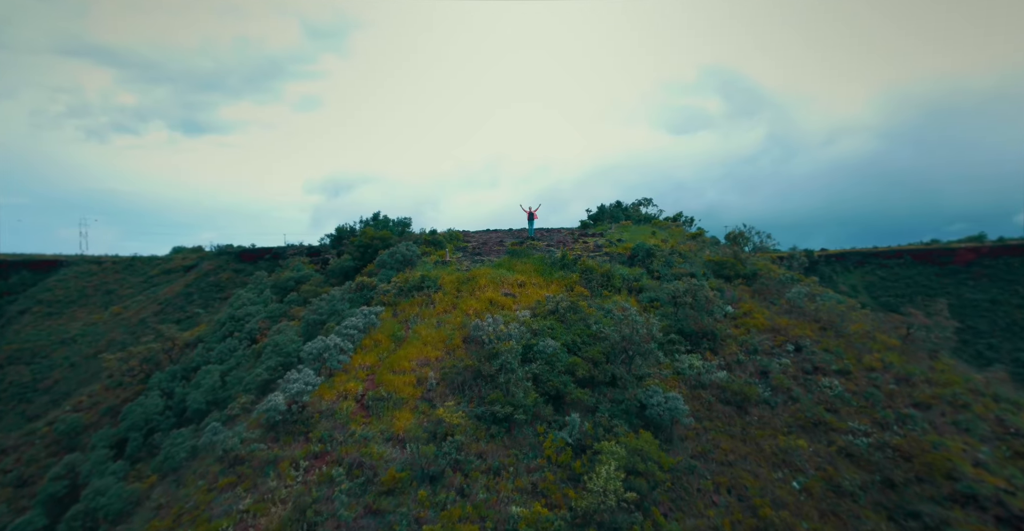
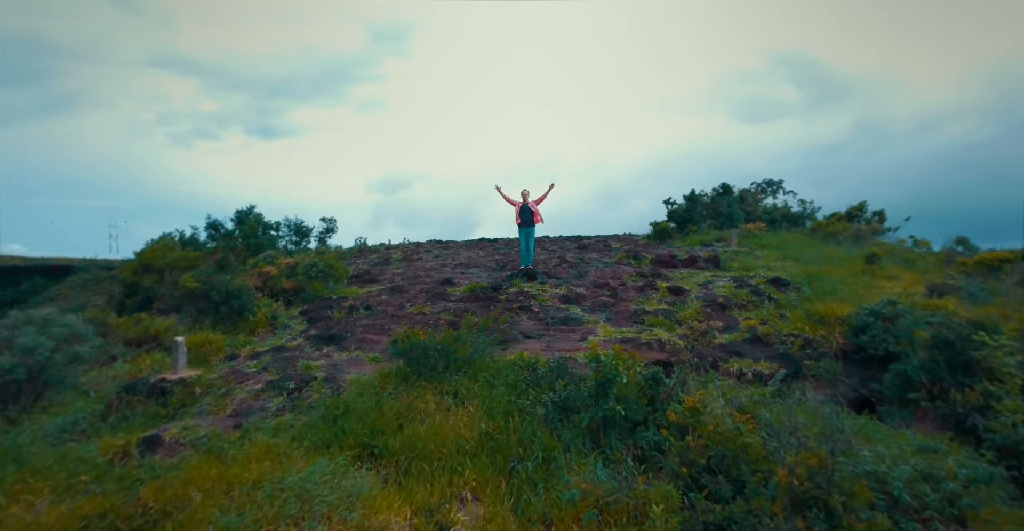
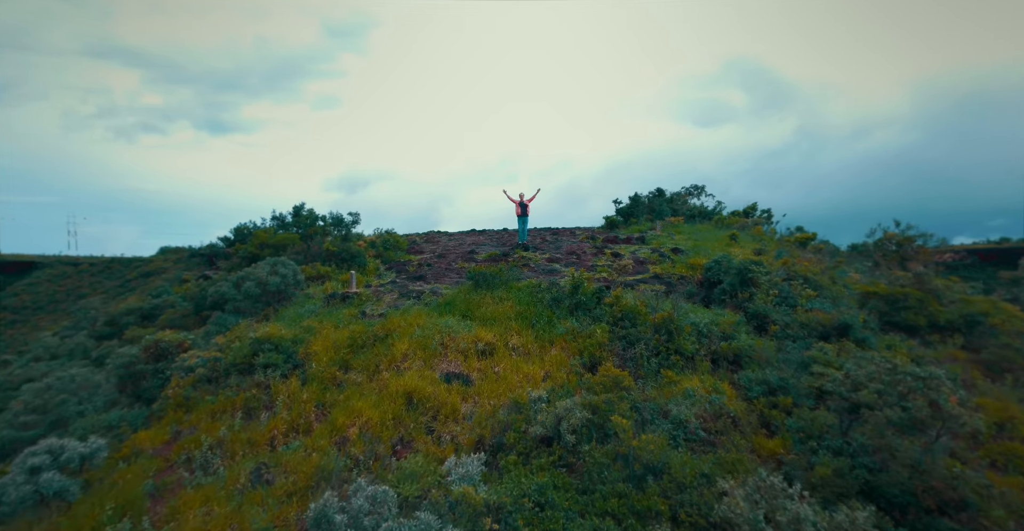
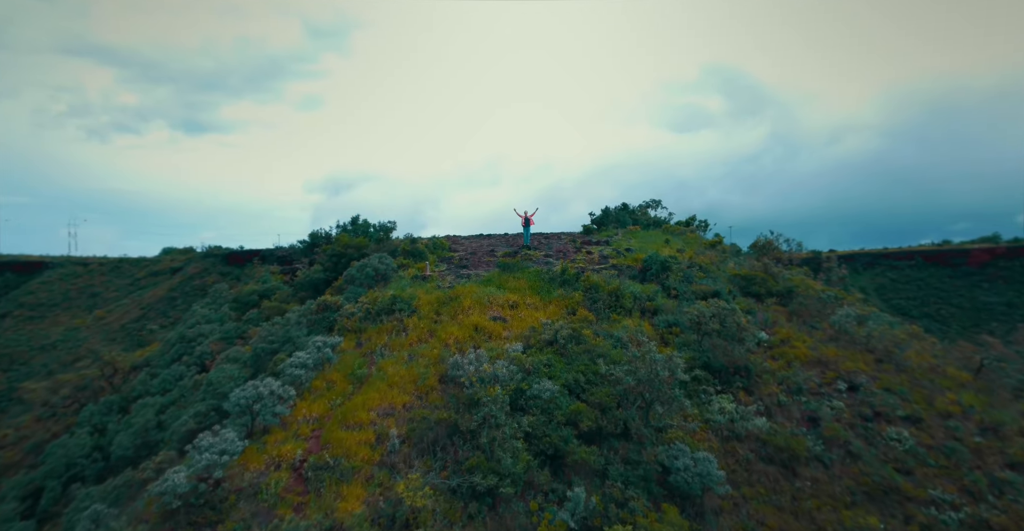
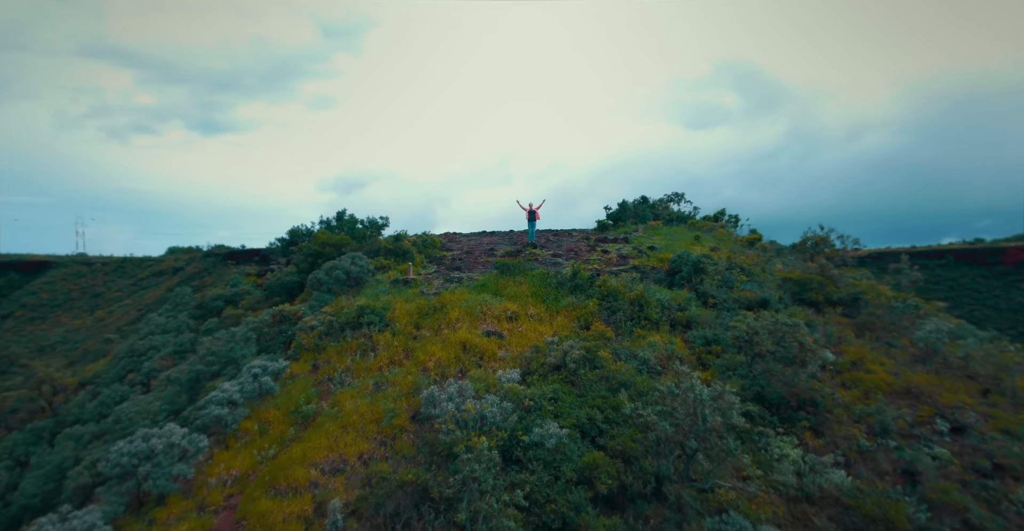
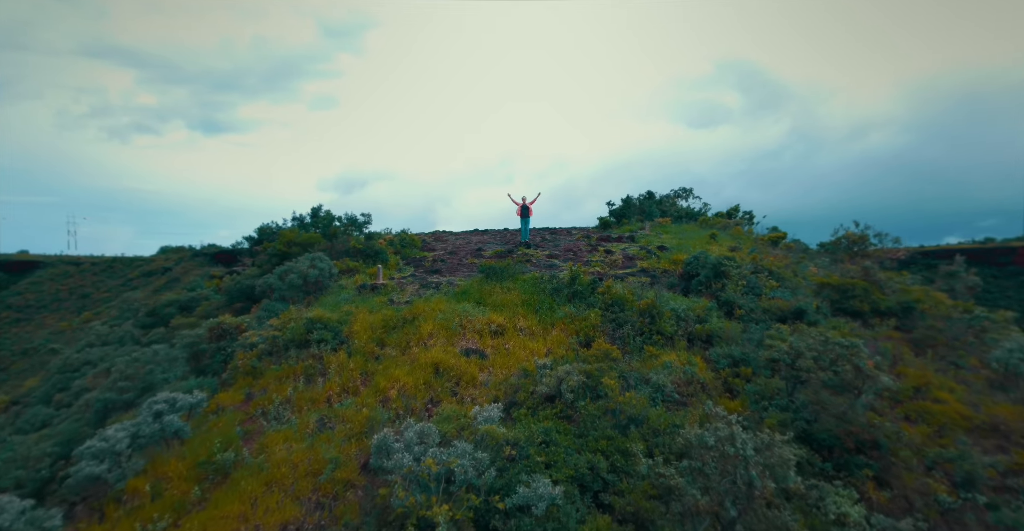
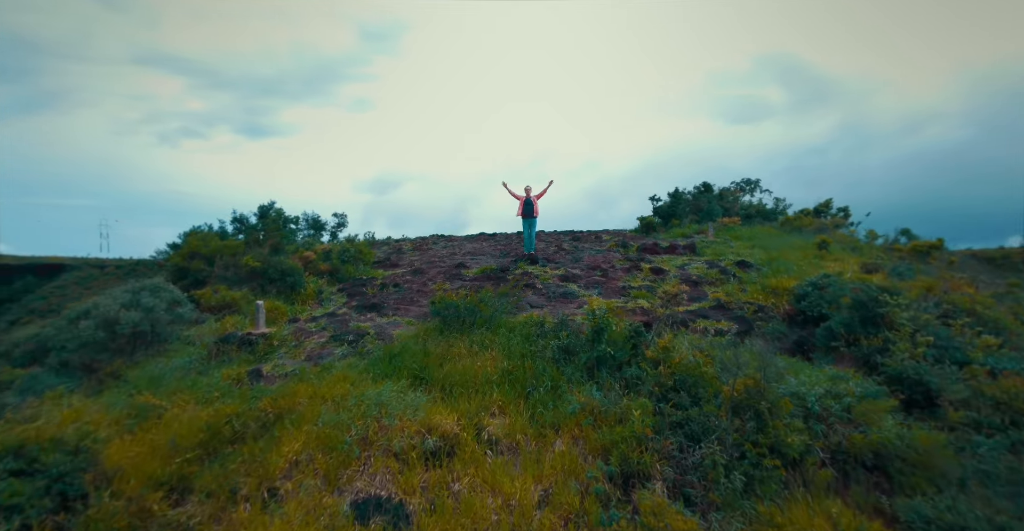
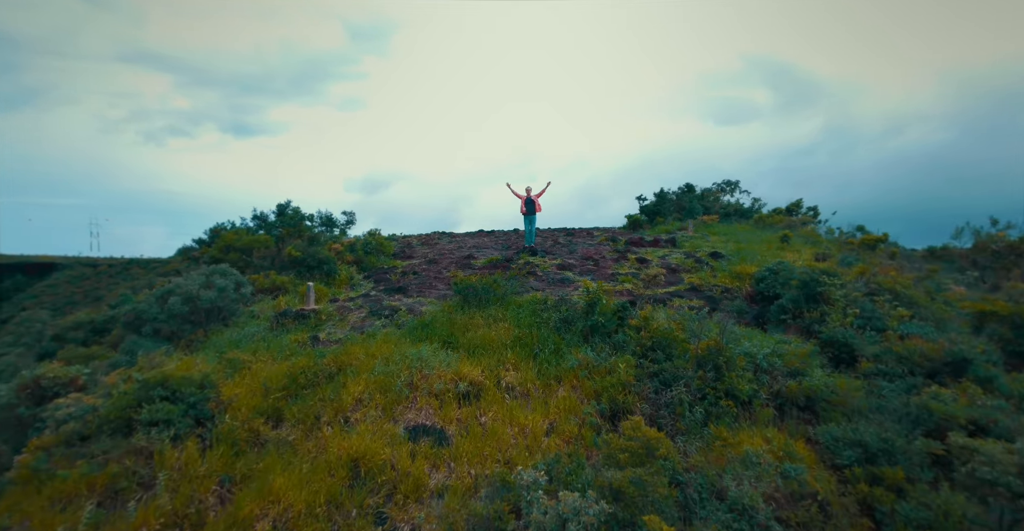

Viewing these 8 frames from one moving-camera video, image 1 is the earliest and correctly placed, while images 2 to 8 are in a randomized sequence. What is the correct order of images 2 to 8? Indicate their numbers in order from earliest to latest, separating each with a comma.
4, 5, 6, 3, 8, 7, 2
